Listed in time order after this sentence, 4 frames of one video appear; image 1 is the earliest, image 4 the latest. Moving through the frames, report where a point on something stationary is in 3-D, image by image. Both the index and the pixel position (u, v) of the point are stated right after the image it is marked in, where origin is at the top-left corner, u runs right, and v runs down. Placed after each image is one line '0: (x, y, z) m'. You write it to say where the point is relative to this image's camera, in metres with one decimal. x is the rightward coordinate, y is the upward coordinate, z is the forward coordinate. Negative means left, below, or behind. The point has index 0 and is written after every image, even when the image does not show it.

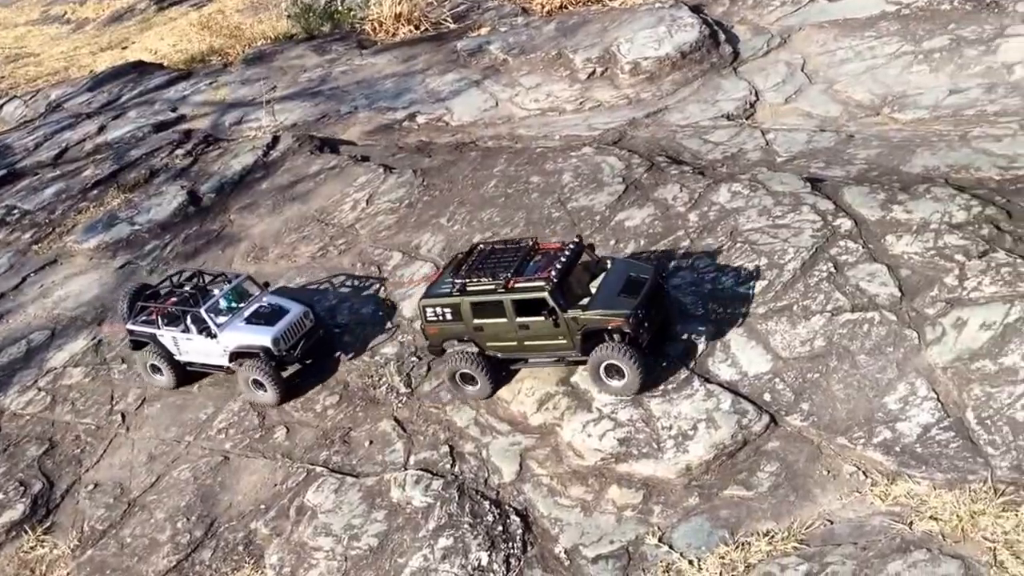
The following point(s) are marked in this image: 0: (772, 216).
0: (+3.4, +0.9, +12.0) m
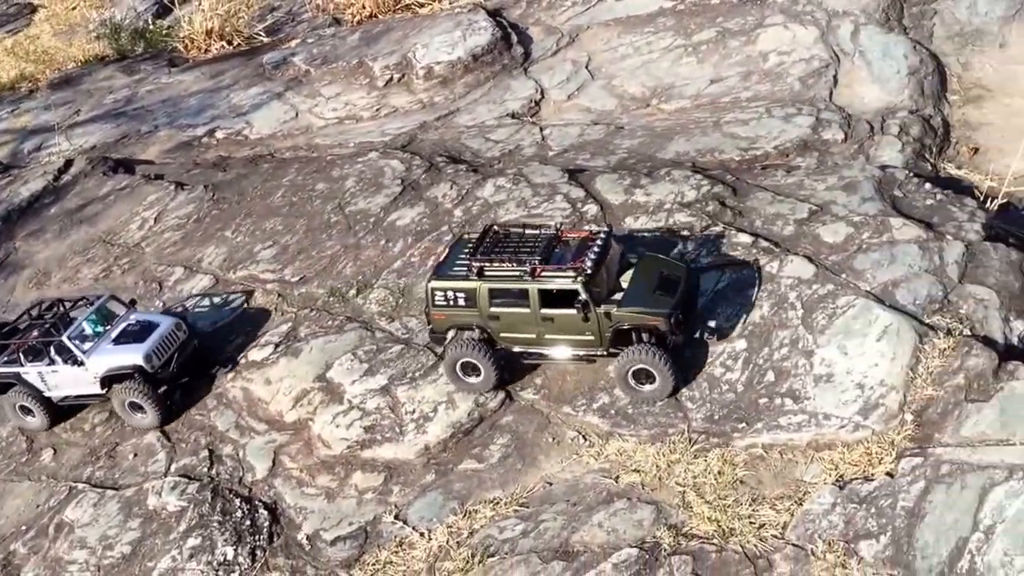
0: (+0.2, +1.1, +12.7) m
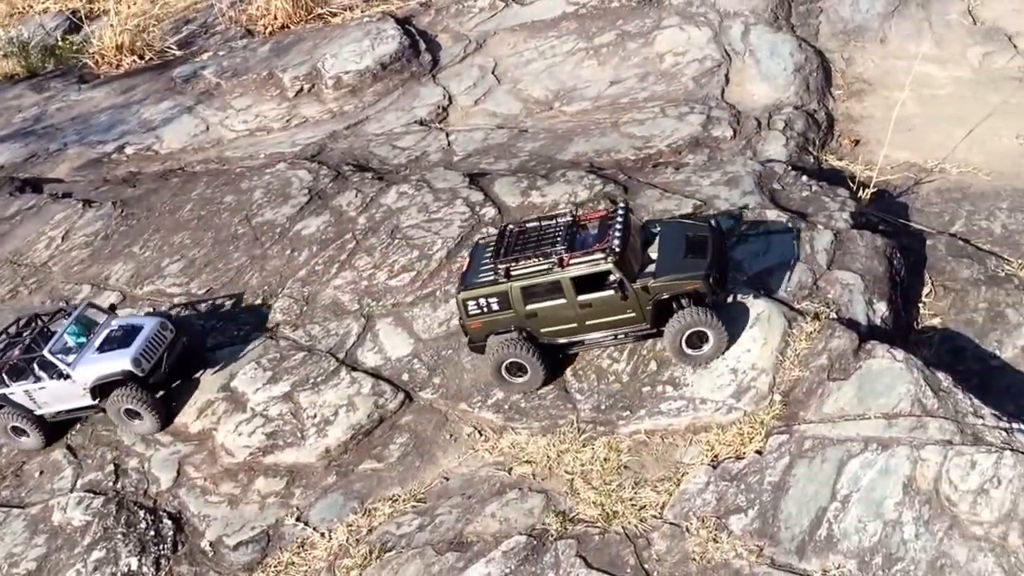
0: (-1.2, +1.1, +13.0) m
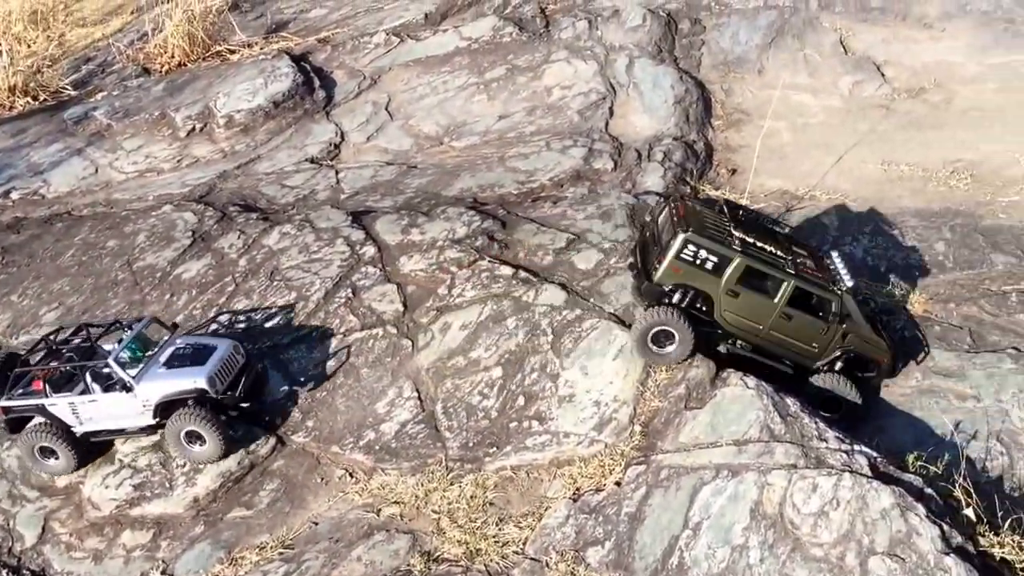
0: (-2.9, +0.5, +13.0) m
